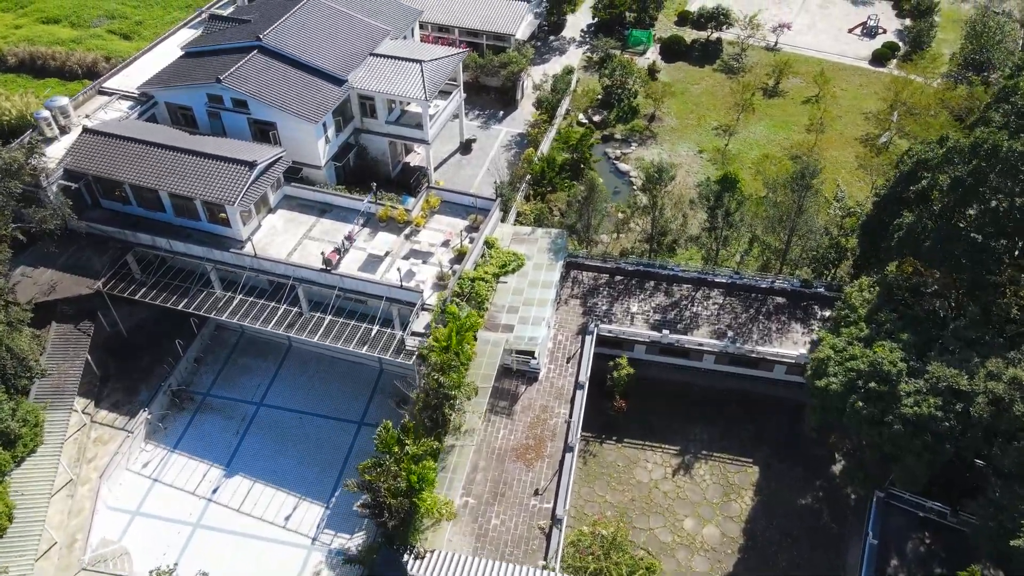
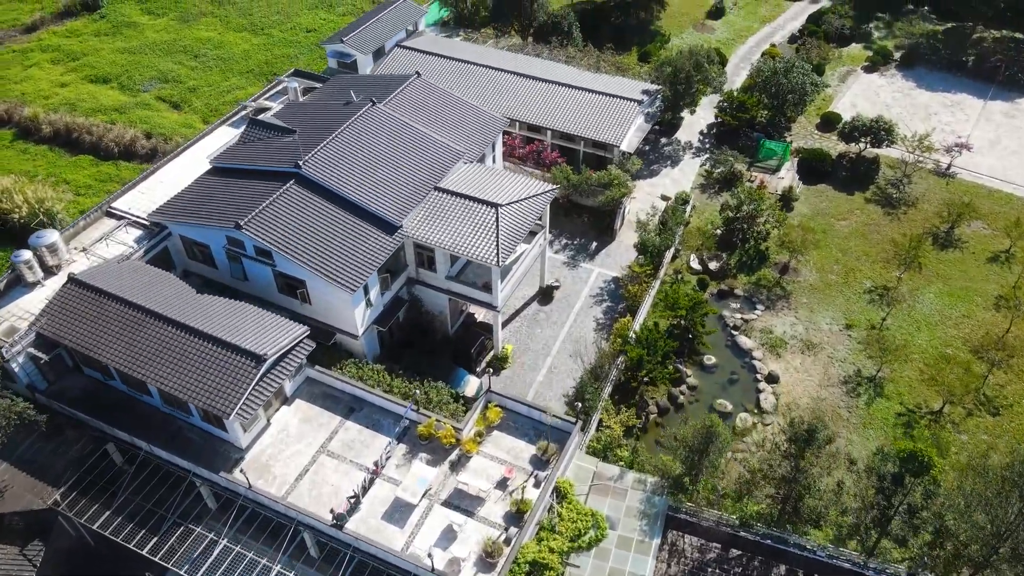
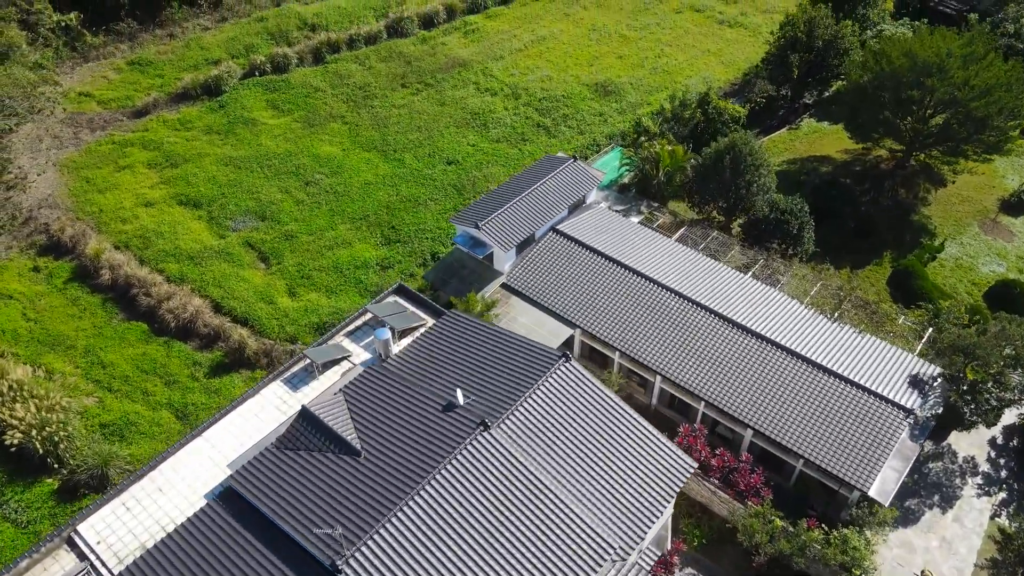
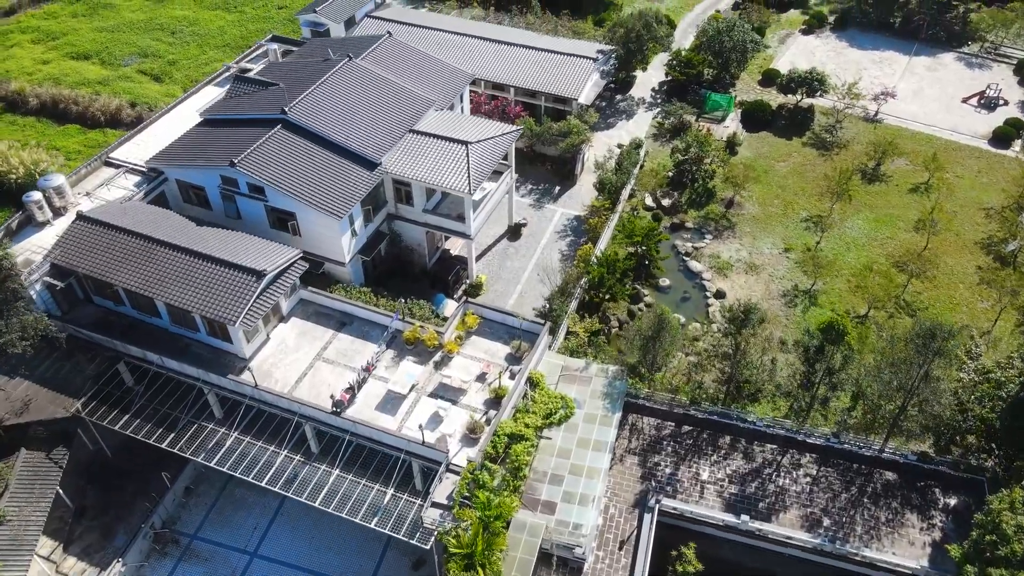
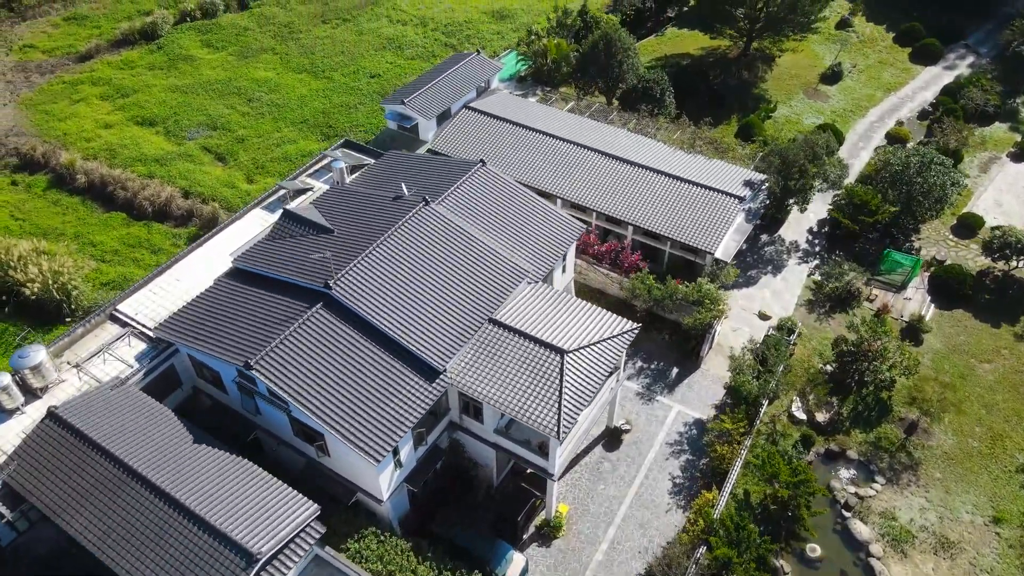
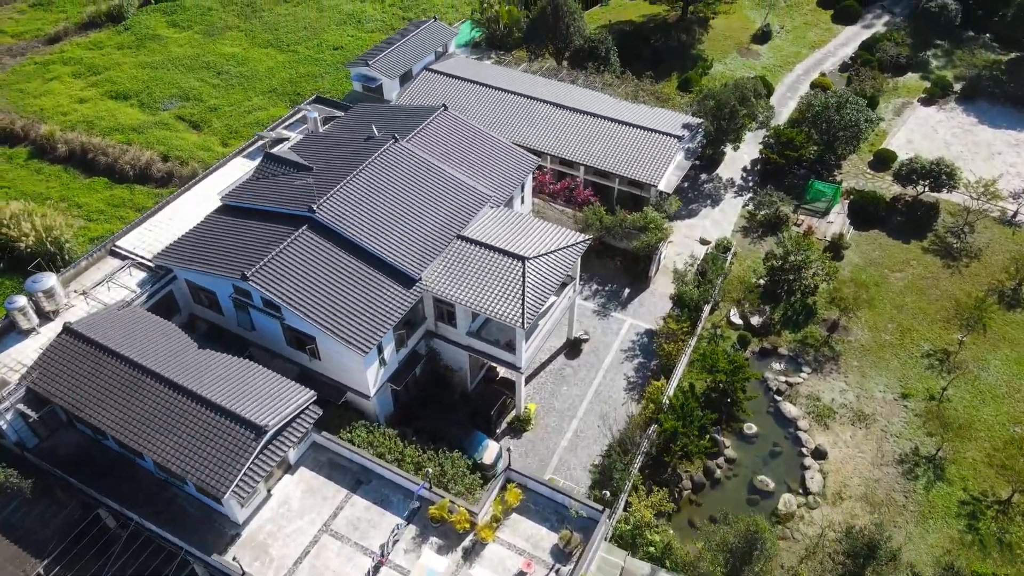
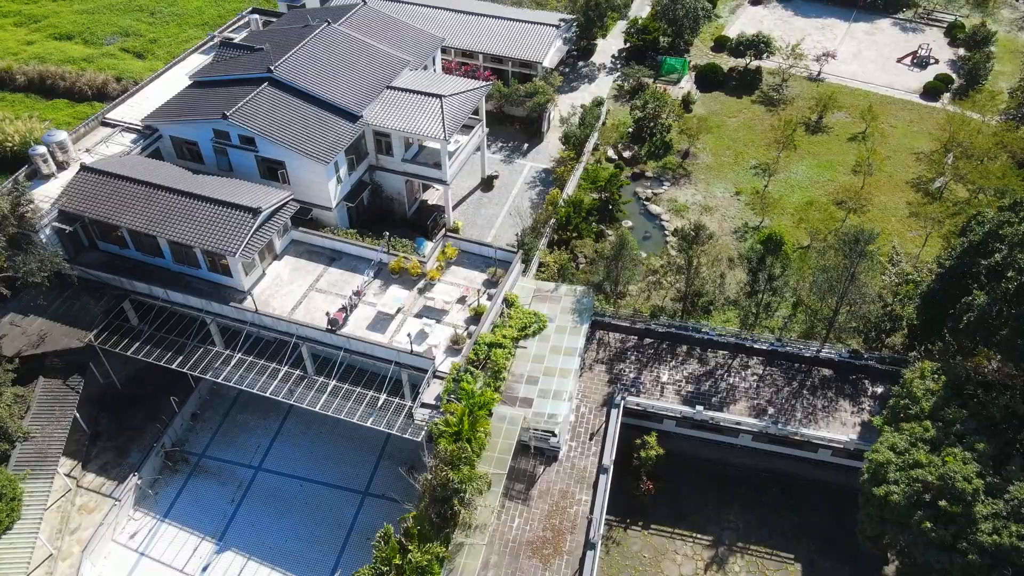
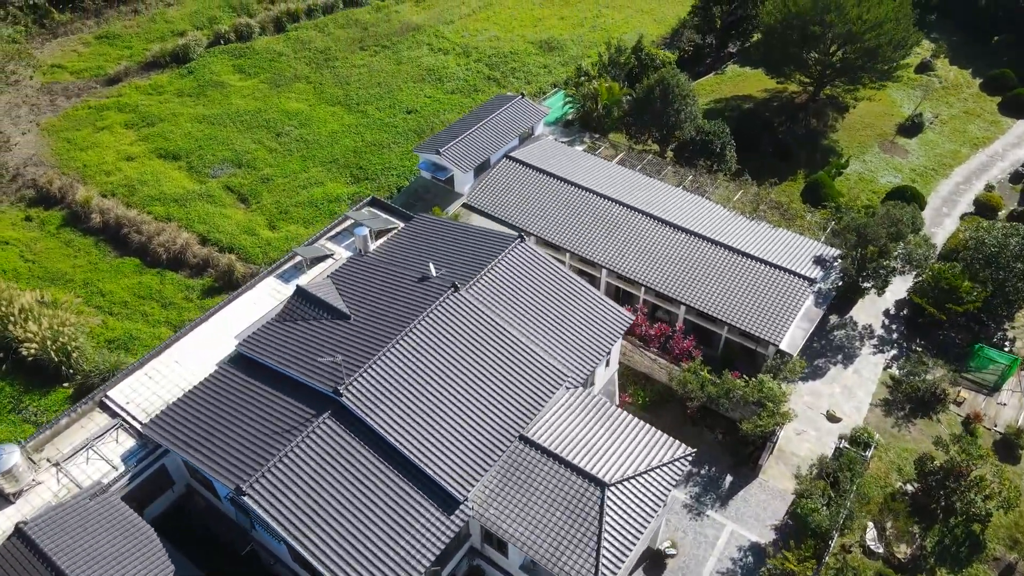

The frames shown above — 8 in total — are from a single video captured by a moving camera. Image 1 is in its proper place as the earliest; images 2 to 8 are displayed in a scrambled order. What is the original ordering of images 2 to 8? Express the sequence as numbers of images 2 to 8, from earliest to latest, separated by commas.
7, 4, 2, 6, 5, 8, 3
